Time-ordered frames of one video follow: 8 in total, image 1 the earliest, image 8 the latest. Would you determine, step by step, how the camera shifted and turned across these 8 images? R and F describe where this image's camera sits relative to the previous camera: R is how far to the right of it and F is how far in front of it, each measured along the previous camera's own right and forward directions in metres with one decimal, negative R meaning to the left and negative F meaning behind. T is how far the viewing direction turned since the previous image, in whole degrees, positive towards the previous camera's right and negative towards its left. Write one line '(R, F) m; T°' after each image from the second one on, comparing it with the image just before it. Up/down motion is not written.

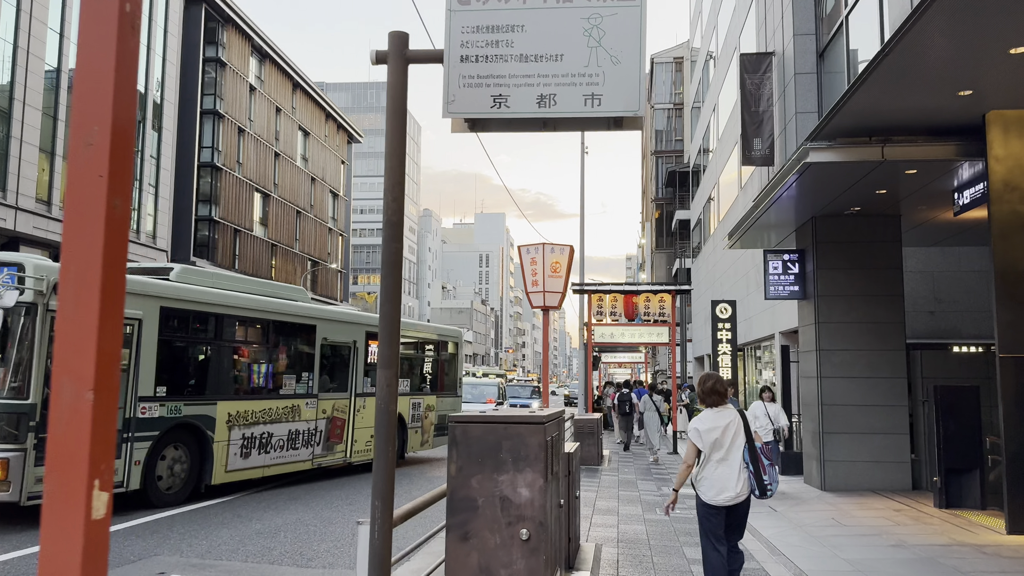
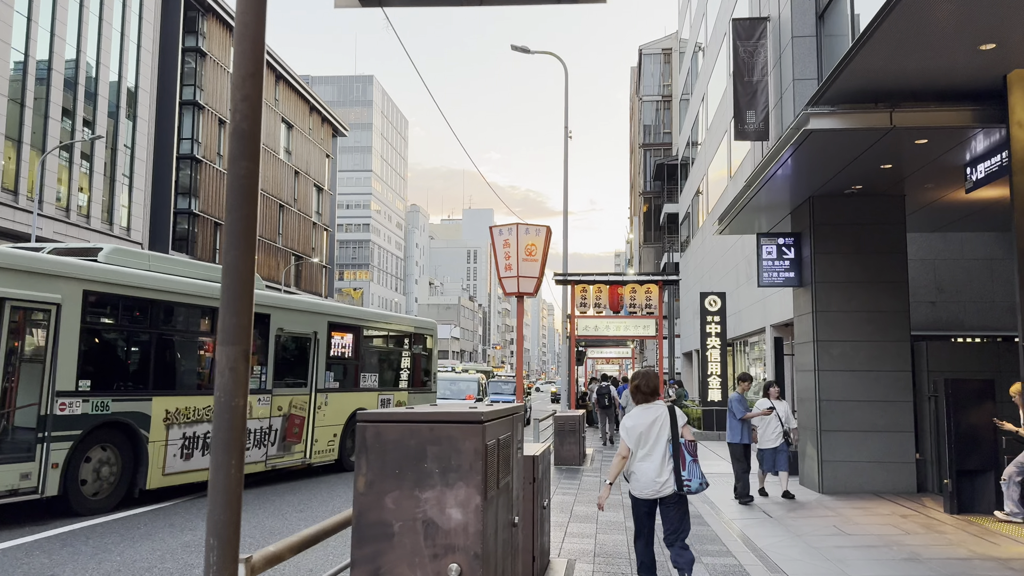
(+0.3, +1.1) m; +1°
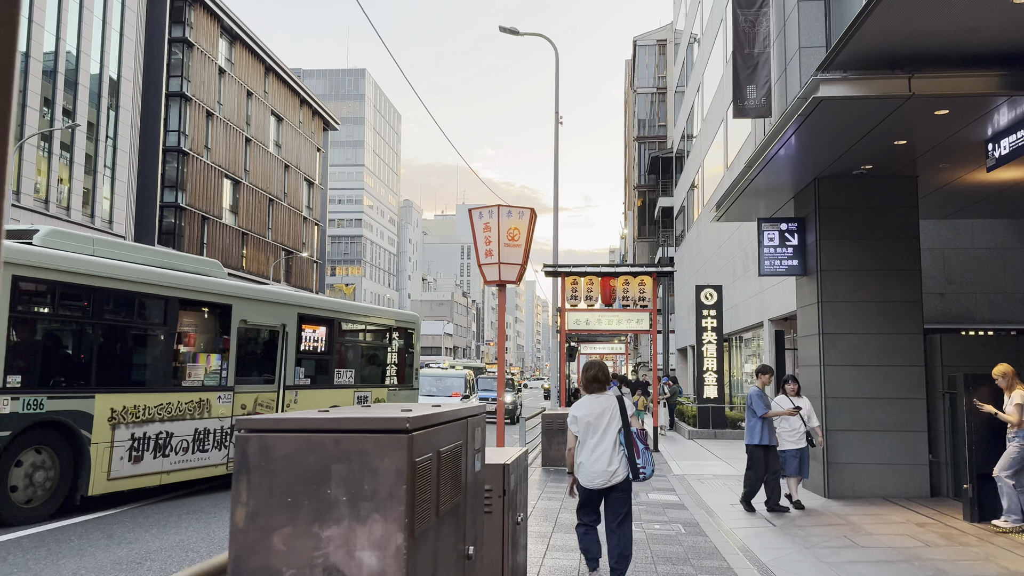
(+0.2, +0.9) m; 0°
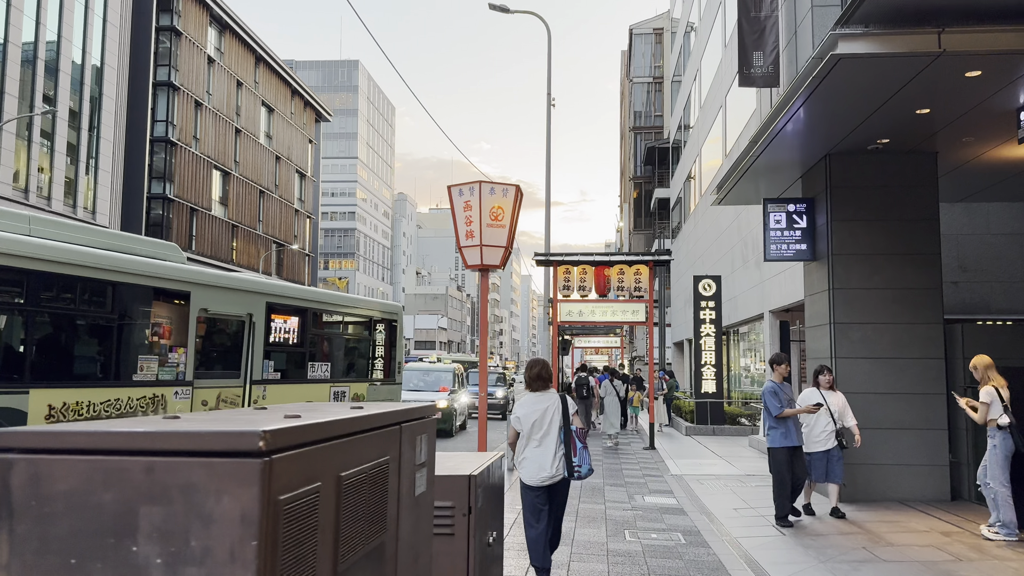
(+0.1, +0.9) m; 0°
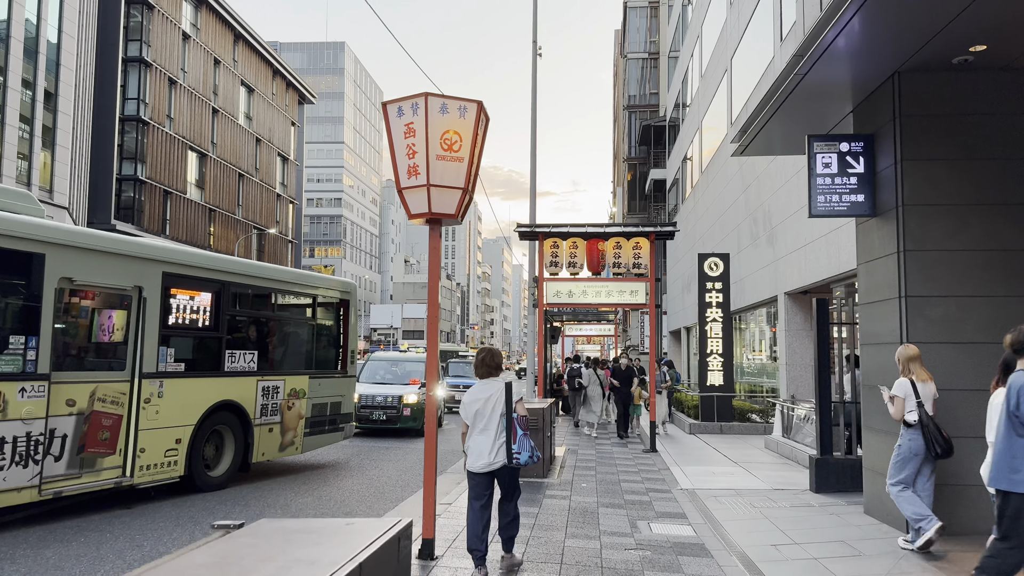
(+0.3, +2.6) m; +1°
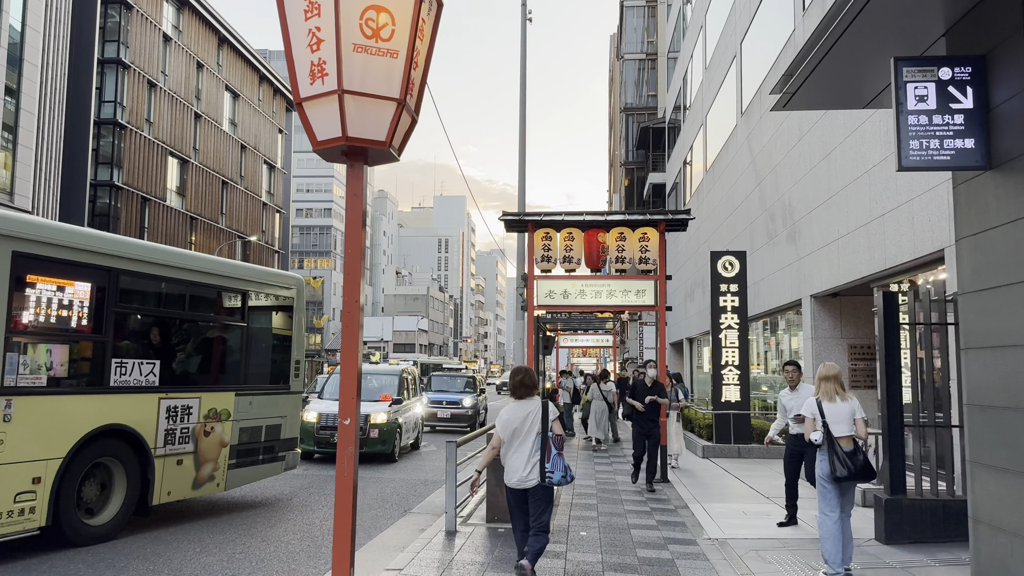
(+0.2, +2.4) m; 0°
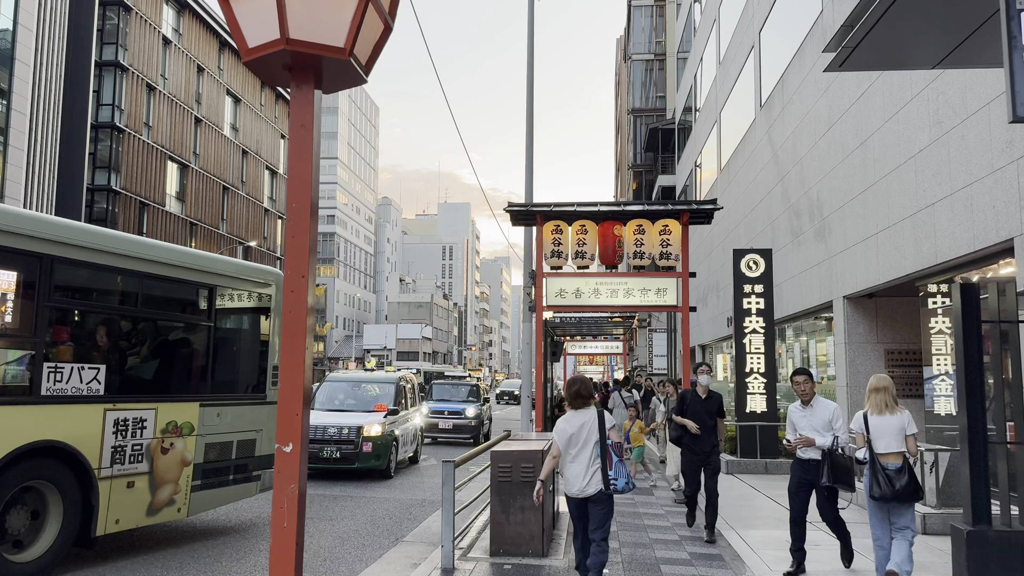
(0.0, +1.2) m; 0°
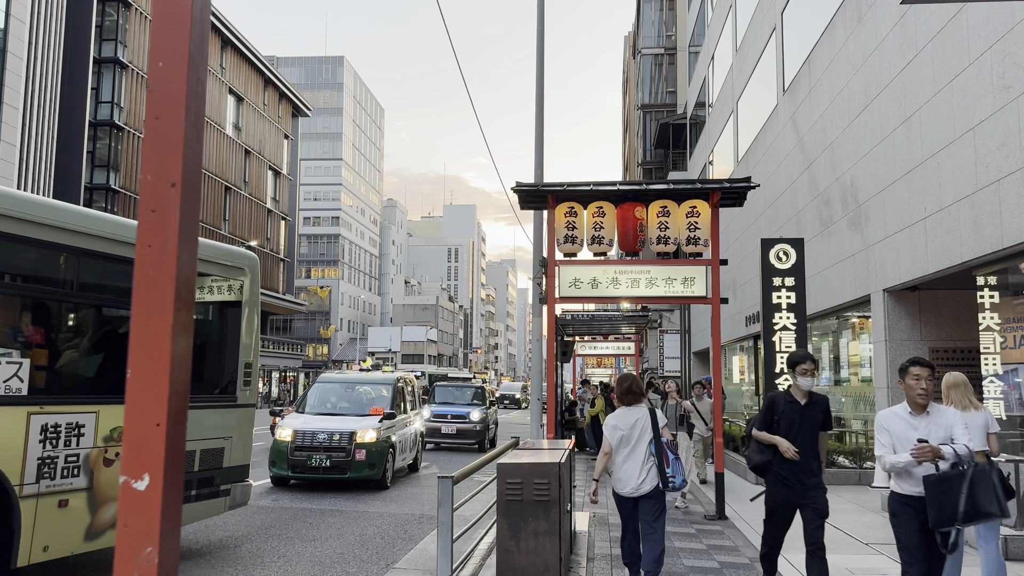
(0.0, +1.2) m; 0°
